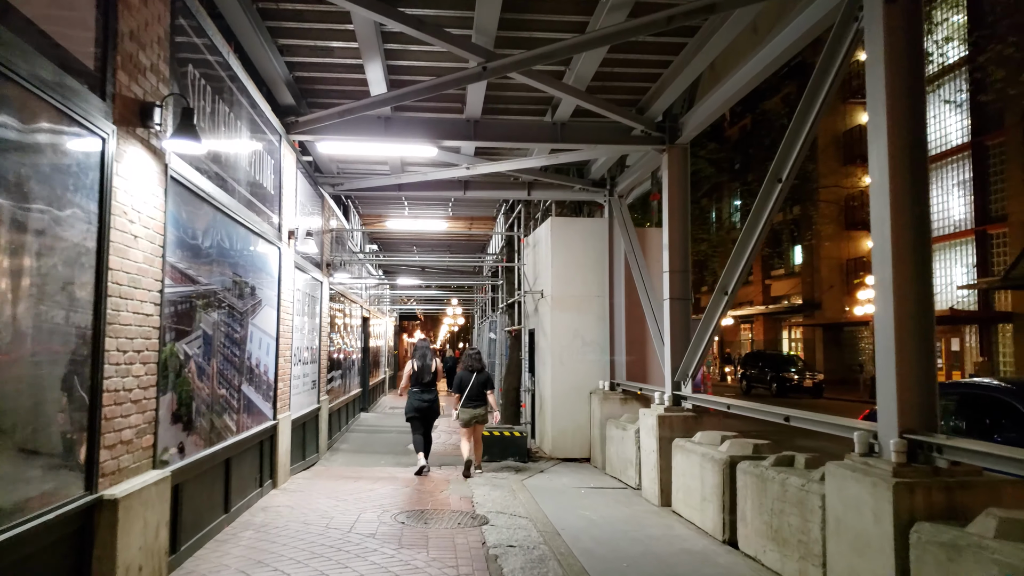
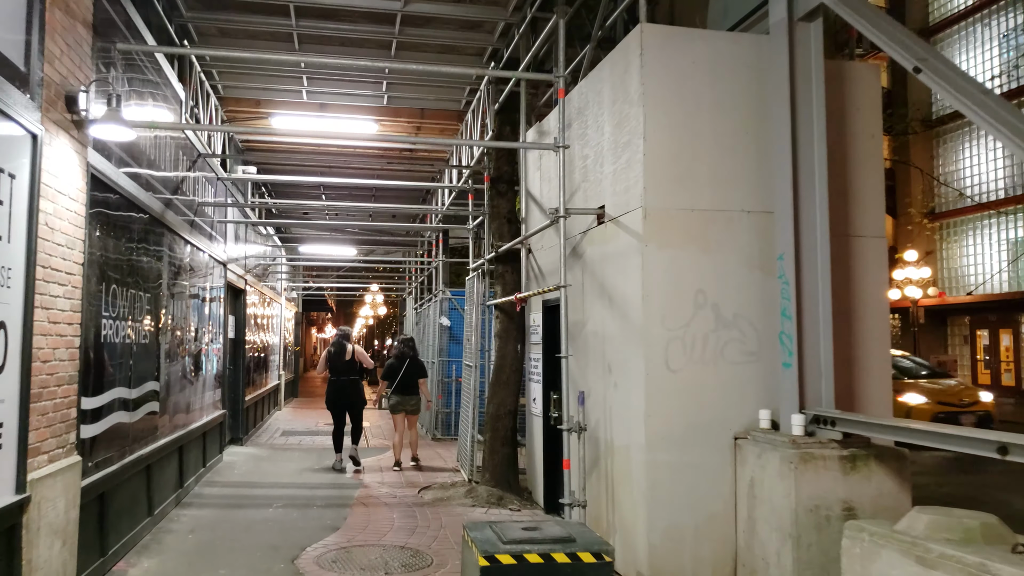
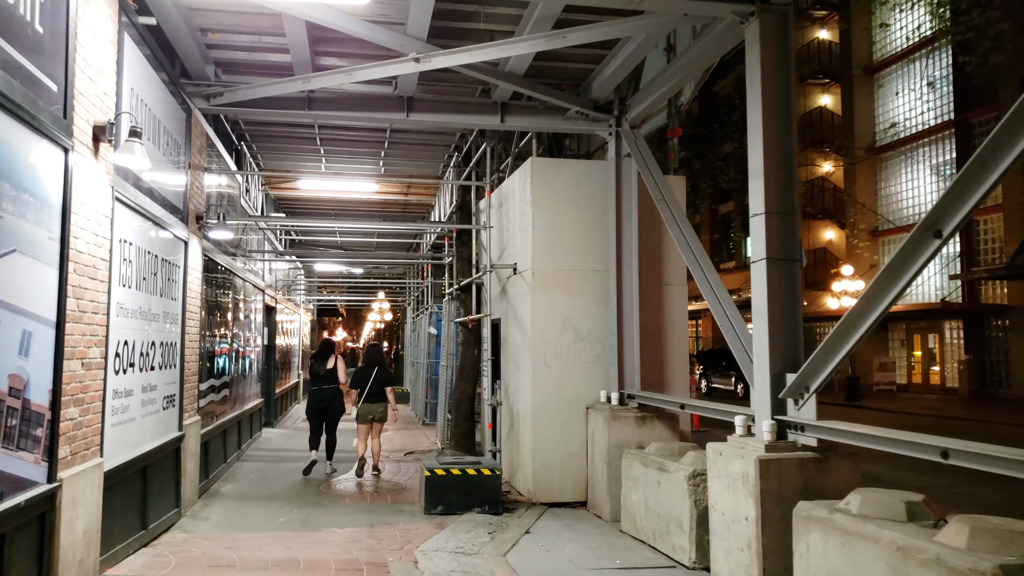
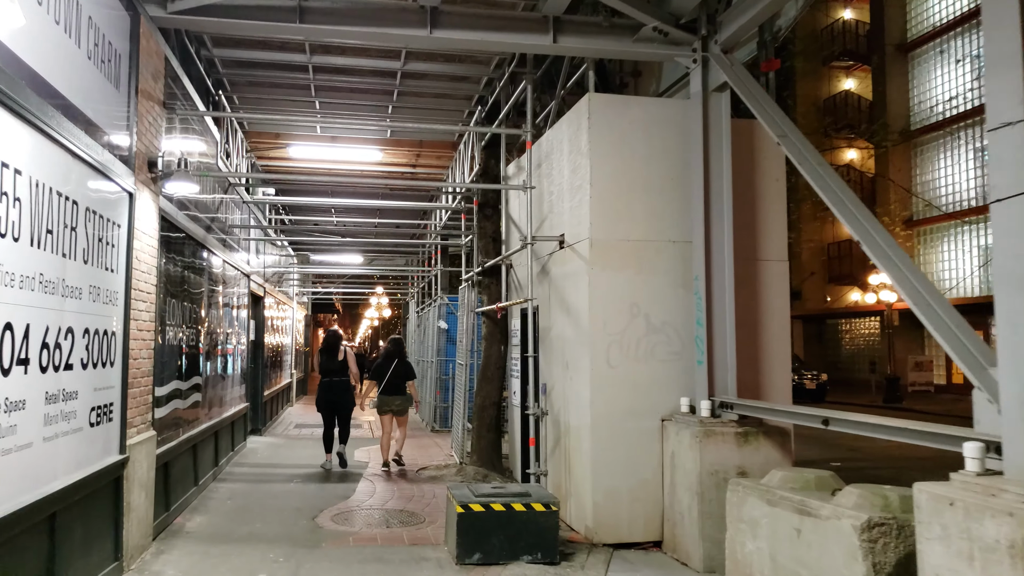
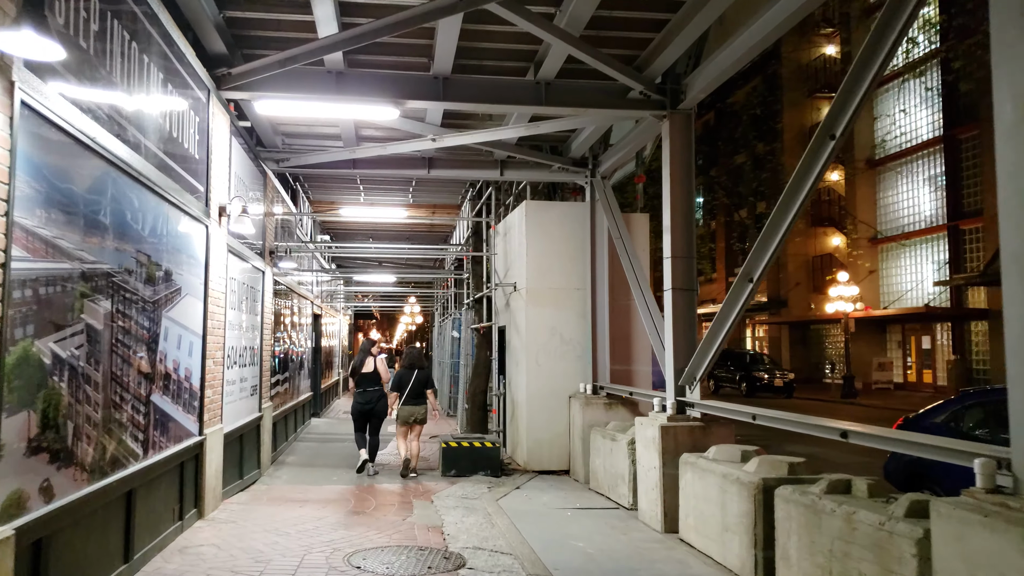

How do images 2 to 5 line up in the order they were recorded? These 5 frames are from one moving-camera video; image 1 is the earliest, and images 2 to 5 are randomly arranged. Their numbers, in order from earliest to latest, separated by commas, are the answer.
5, 3, 4, 2
